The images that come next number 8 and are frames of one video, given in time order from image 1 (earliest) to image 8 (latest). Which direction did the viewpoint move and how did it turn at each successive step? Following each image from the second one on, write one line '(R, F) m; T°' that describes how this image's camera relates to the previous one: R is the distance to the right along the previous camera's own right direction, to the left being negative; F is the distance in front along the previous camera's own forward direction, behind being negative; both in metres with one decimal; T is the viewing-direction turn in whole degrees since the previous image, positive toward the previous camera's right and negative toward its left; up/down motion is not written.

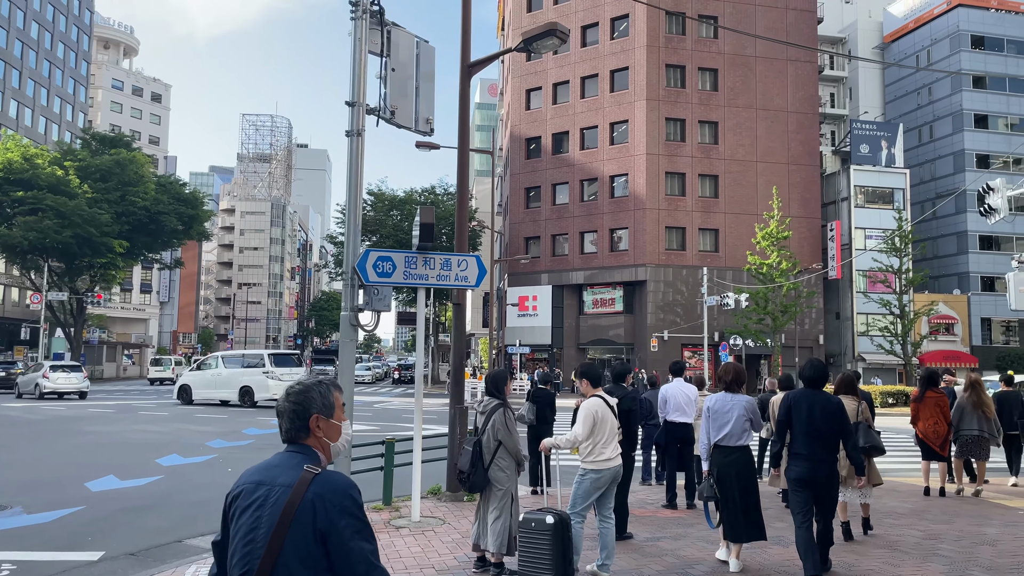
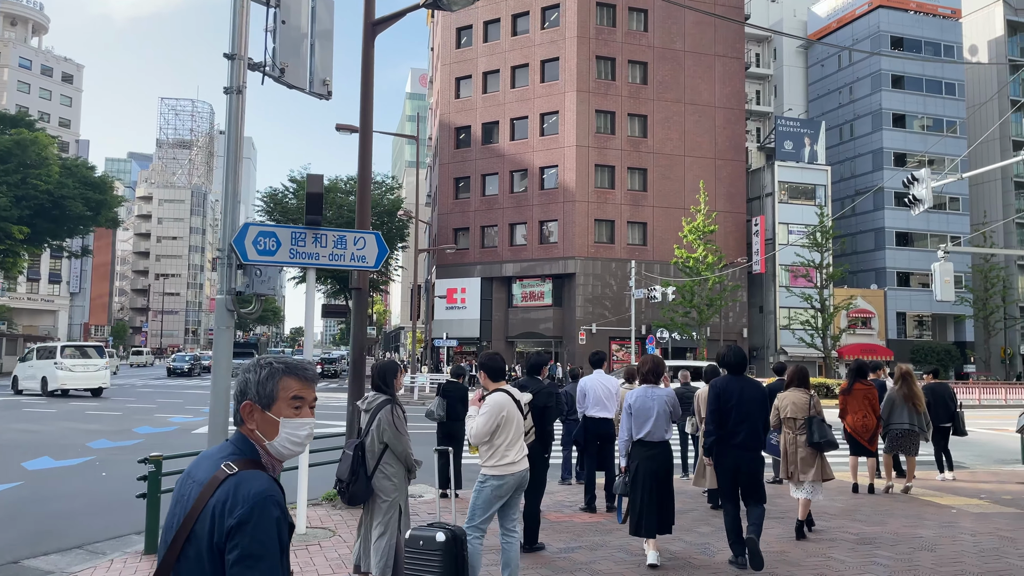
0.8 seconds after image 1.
(+0.3, +0.9) m; +5°
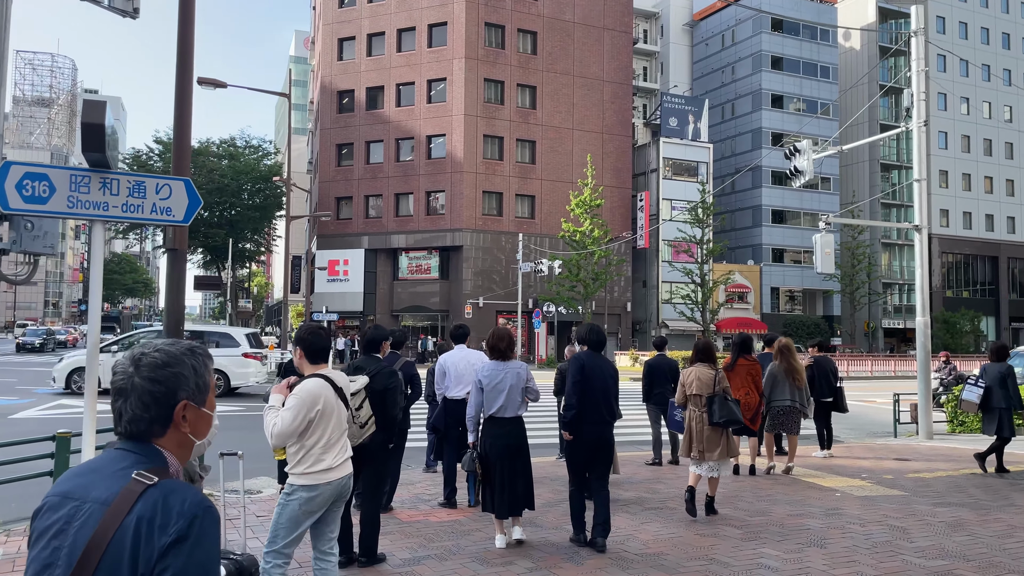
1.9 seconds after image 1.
(+0.4, +1.1) m; +8°
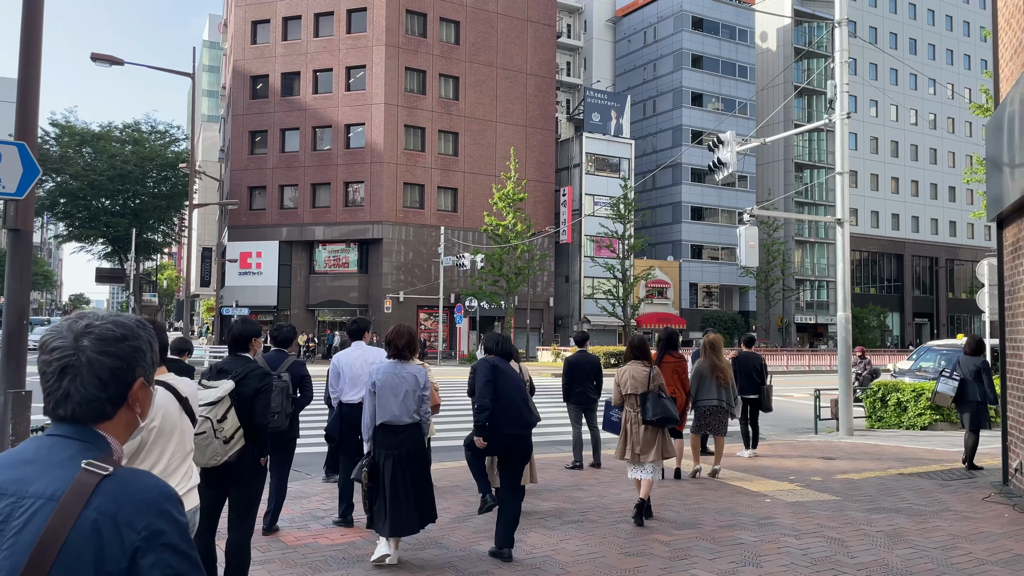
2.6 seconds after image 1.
(+0.2, +0.8) m; +6°
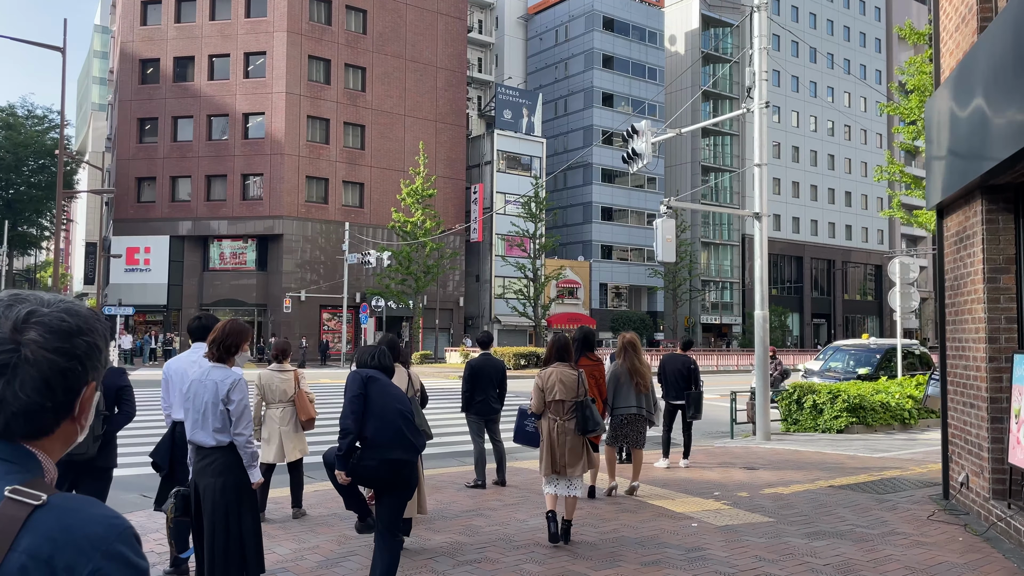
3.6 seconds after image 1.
(+0.2, +1.2) m; +6°
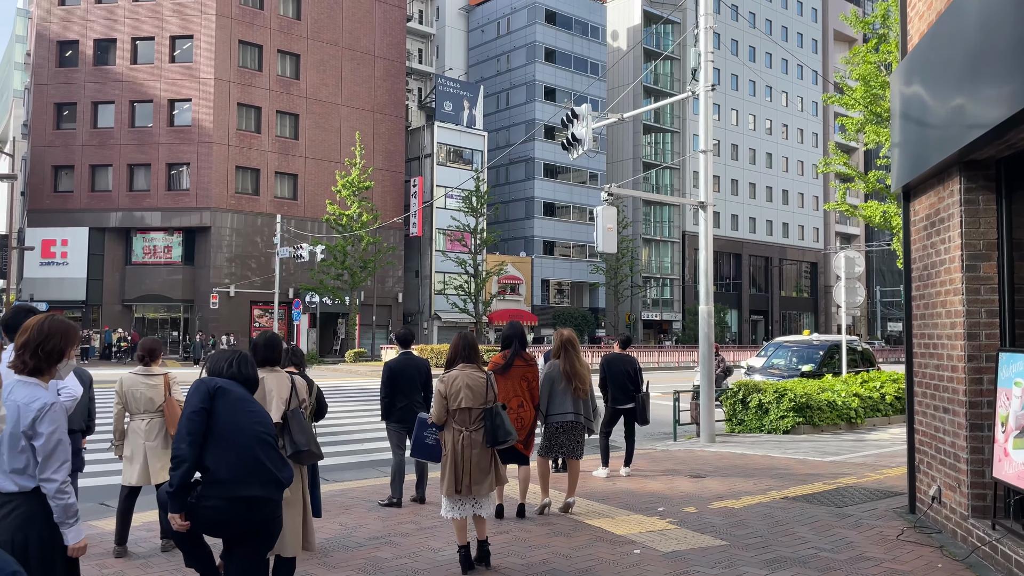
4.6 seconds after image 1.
(+0.2, +1.0) m; +4°
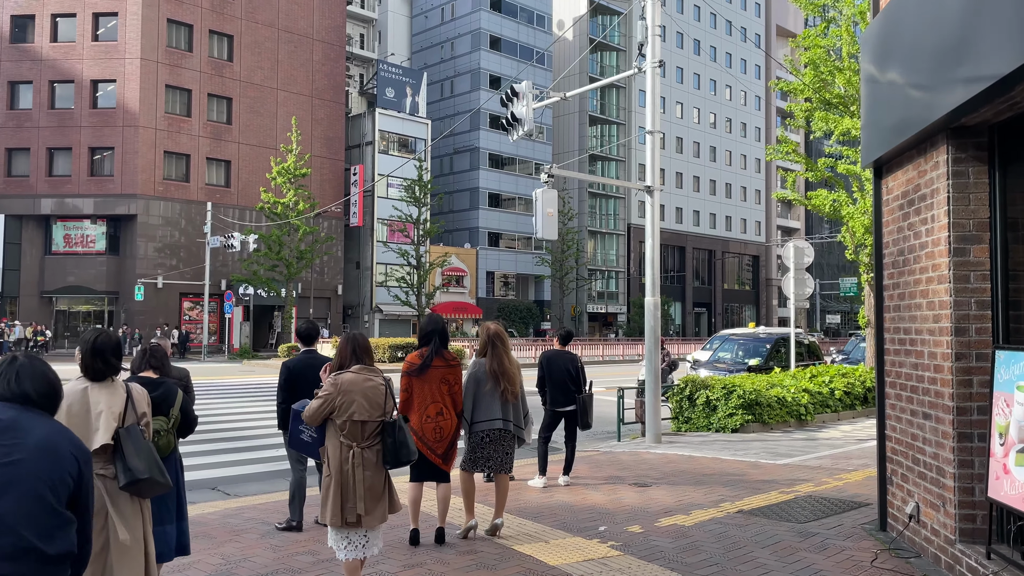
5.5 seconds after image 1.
(+0.2, +0.9) m; +4°
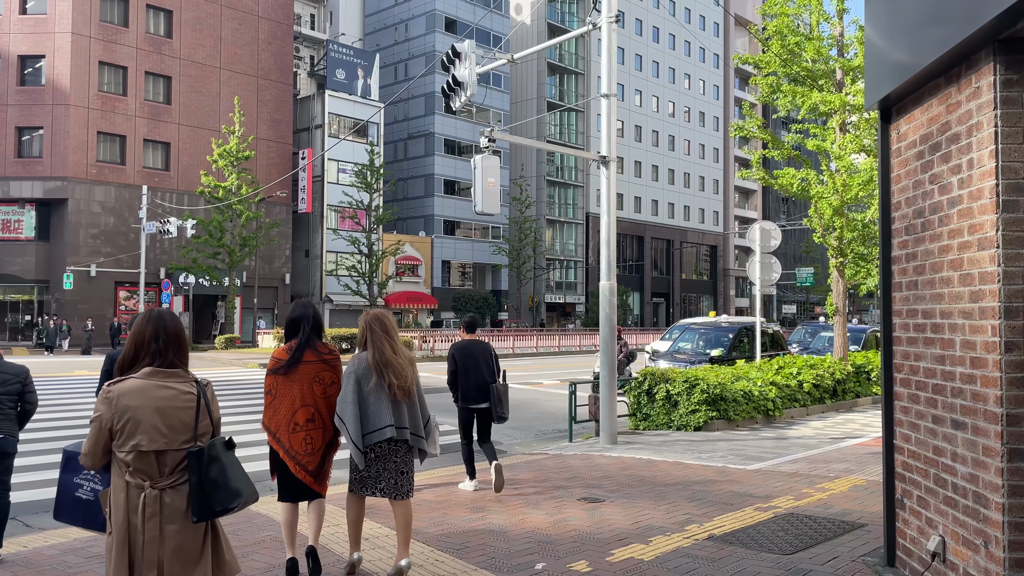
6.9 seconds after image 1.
(+0.3, +1.3) m; +3°
